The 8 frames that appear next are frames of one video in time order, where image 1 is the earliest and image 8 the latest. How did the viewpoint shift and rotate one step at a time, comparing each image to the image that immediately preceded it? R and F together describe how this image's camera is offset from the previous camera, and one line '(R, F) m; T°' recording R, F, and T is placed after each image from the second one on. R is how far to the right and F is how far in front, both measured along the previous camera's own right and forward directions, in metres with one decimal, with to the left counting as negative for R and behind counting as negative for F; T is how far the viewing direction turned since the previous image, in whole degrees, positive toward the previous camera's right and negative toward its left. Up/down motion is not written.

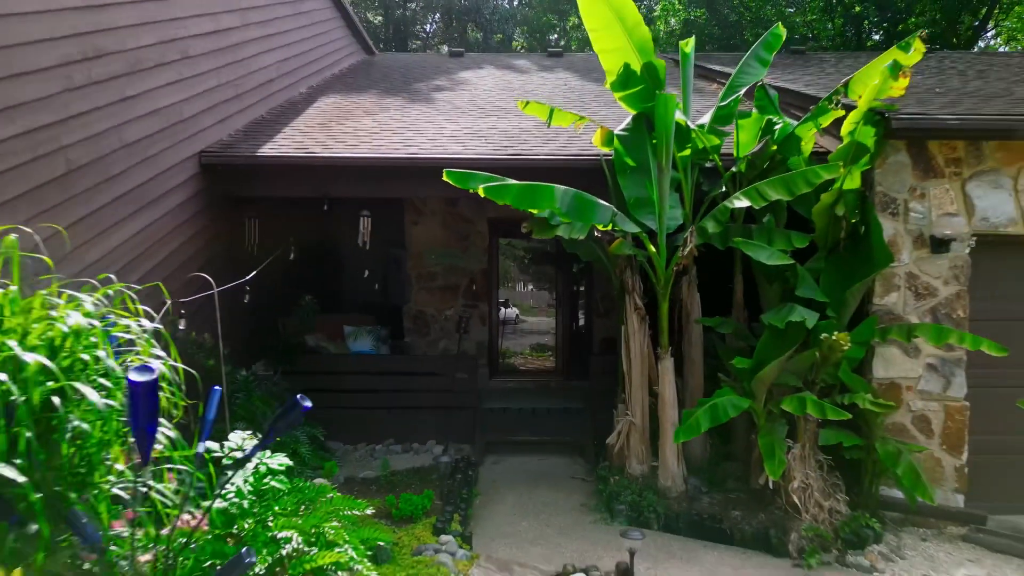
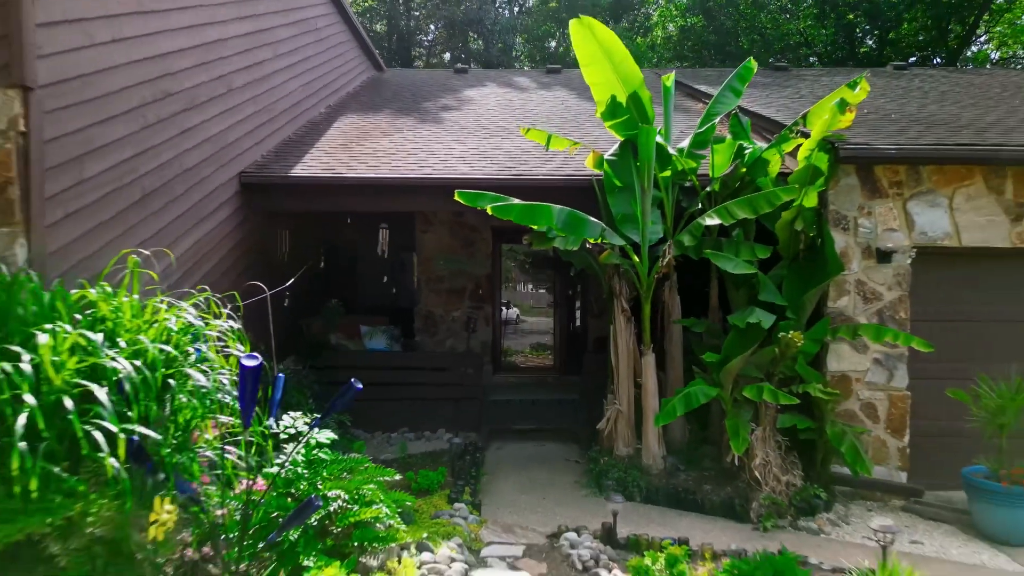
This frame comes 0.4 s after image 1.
(0.0, -0.7) m; 0°
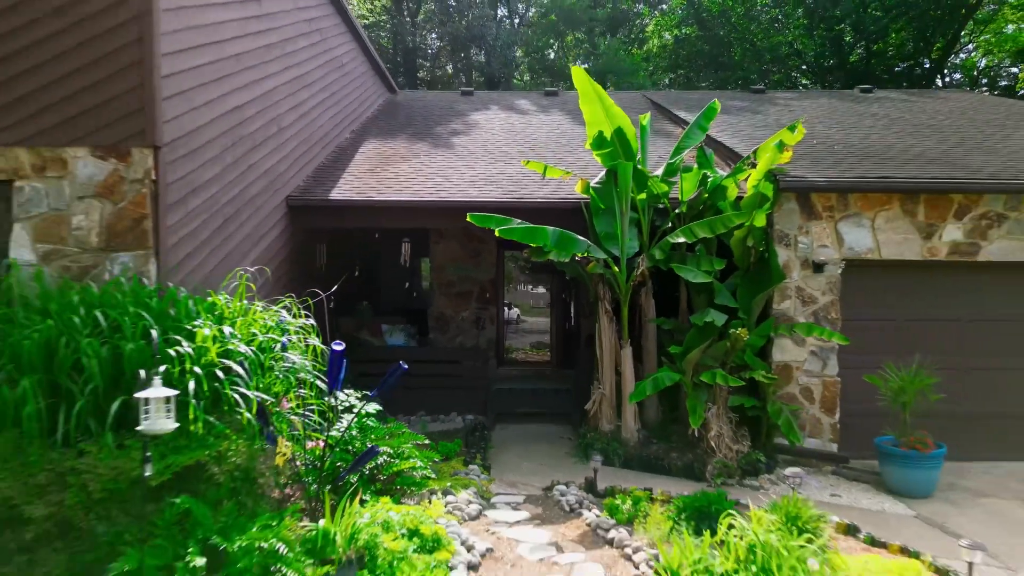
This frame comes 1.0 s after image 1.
(0.0, -1.1) m; 0°
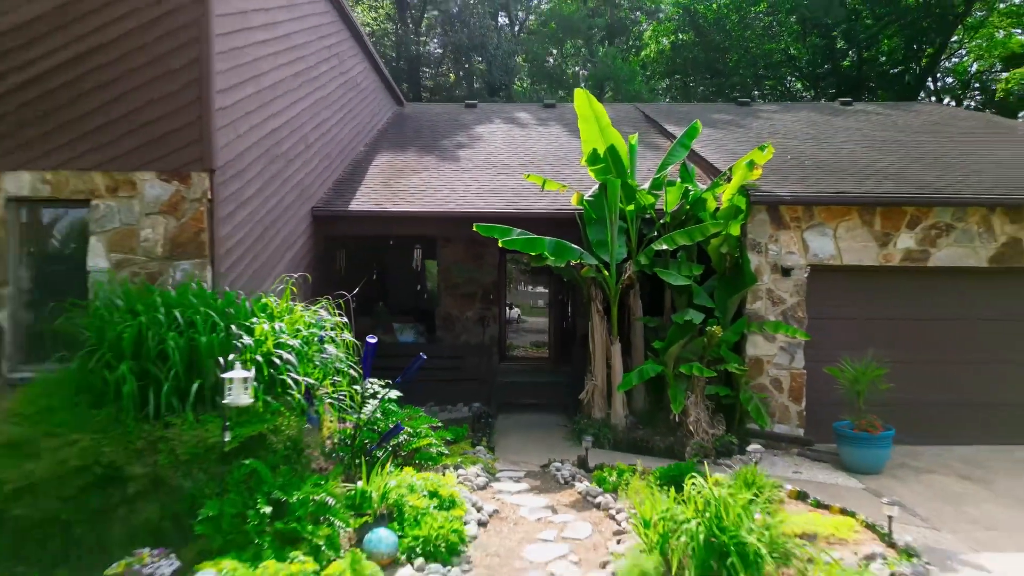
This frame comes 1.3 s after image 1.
(0.0, -0.8) m; 0°
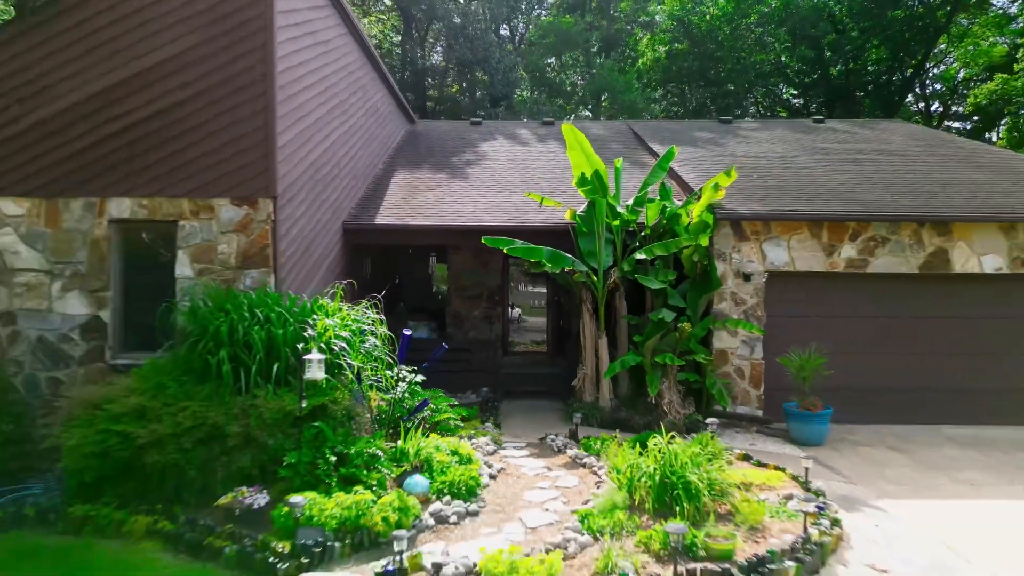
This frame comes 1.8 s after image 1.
(0.0, -1.2) m; 0°
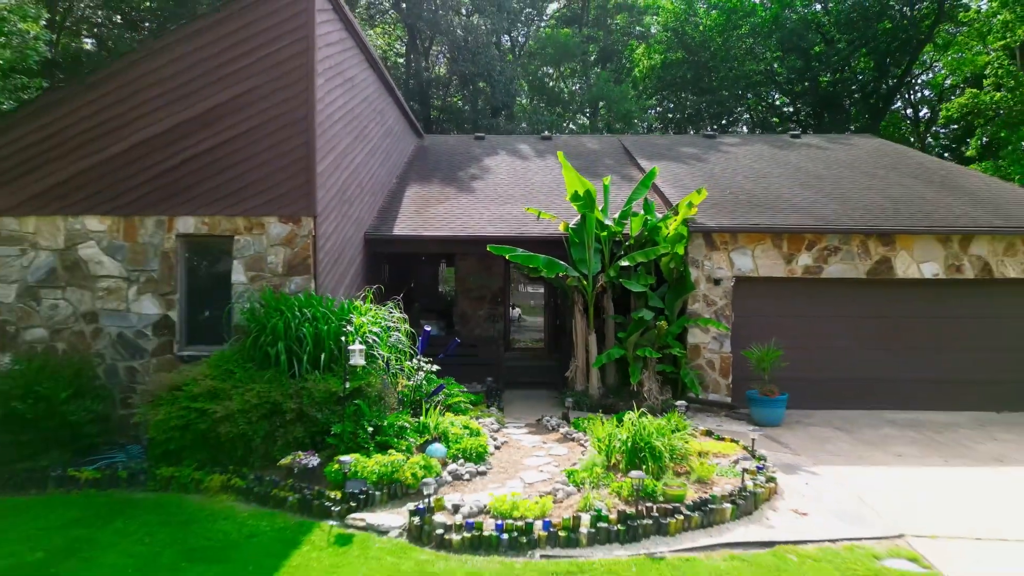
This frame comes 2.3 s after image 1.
(0.0, -1.2) m; 0°
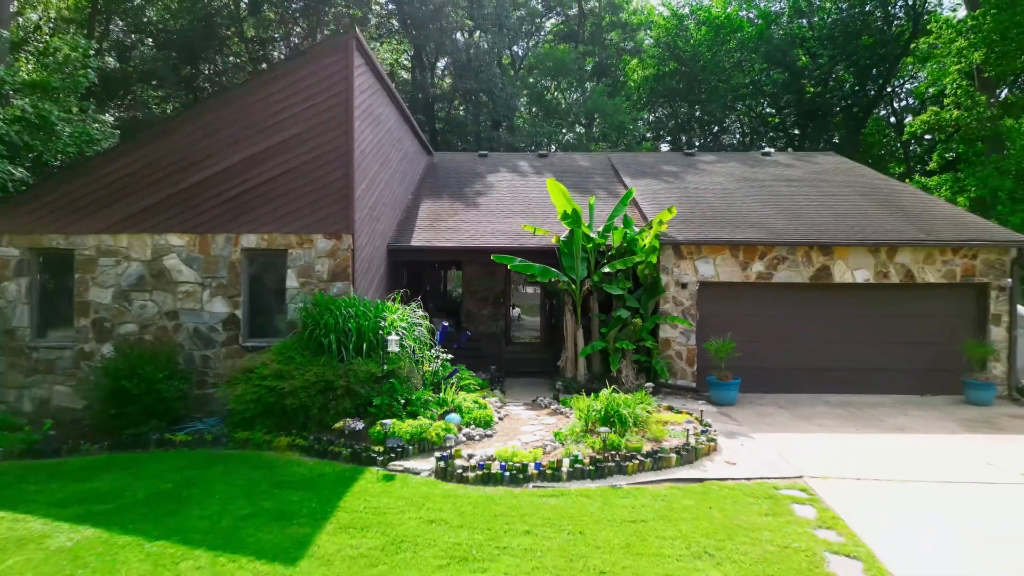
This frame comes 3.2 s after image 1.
(0.0, -1.8) m; 0°
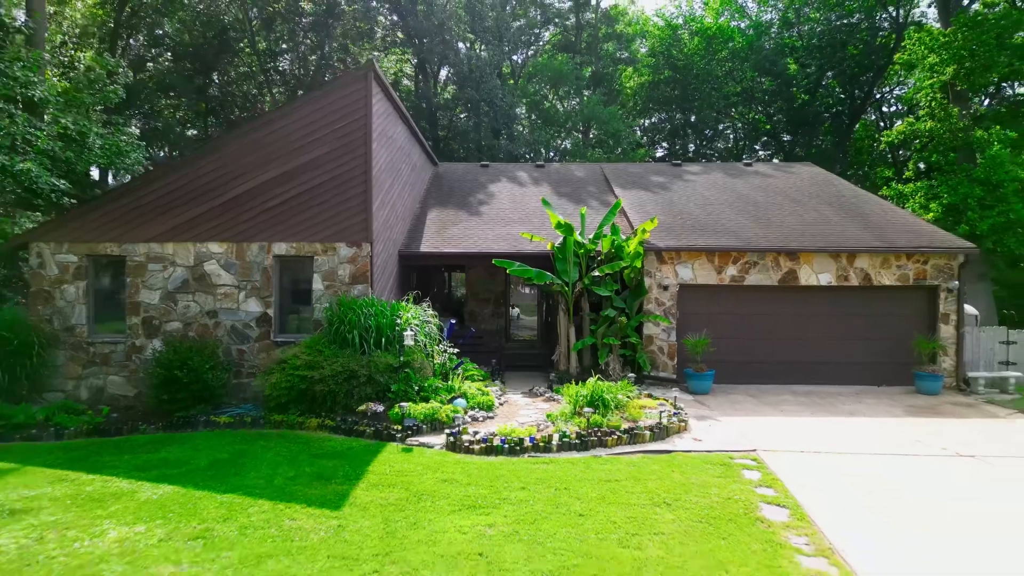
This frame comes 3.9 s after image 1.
(0.0, -1.3) m; 0°
